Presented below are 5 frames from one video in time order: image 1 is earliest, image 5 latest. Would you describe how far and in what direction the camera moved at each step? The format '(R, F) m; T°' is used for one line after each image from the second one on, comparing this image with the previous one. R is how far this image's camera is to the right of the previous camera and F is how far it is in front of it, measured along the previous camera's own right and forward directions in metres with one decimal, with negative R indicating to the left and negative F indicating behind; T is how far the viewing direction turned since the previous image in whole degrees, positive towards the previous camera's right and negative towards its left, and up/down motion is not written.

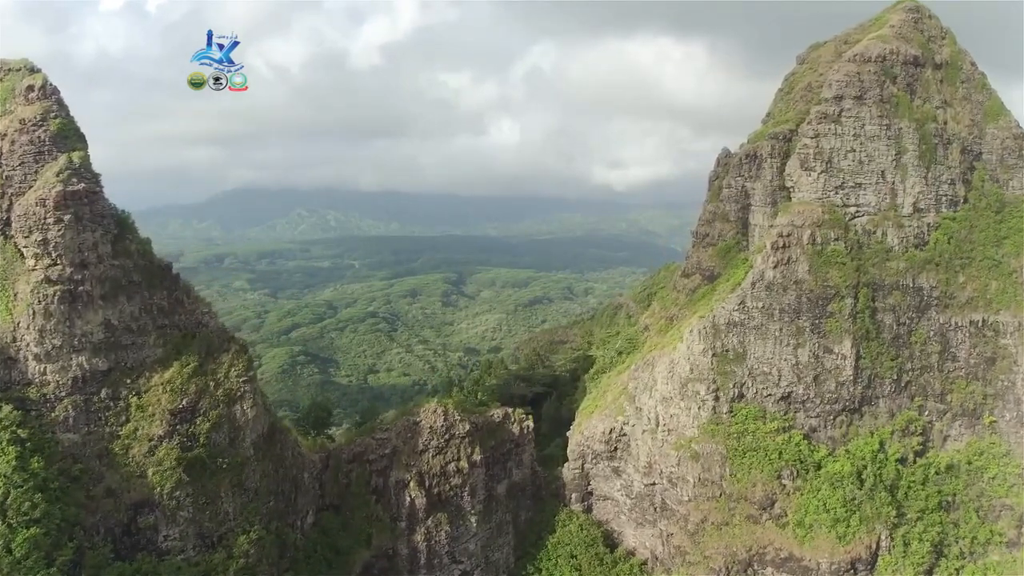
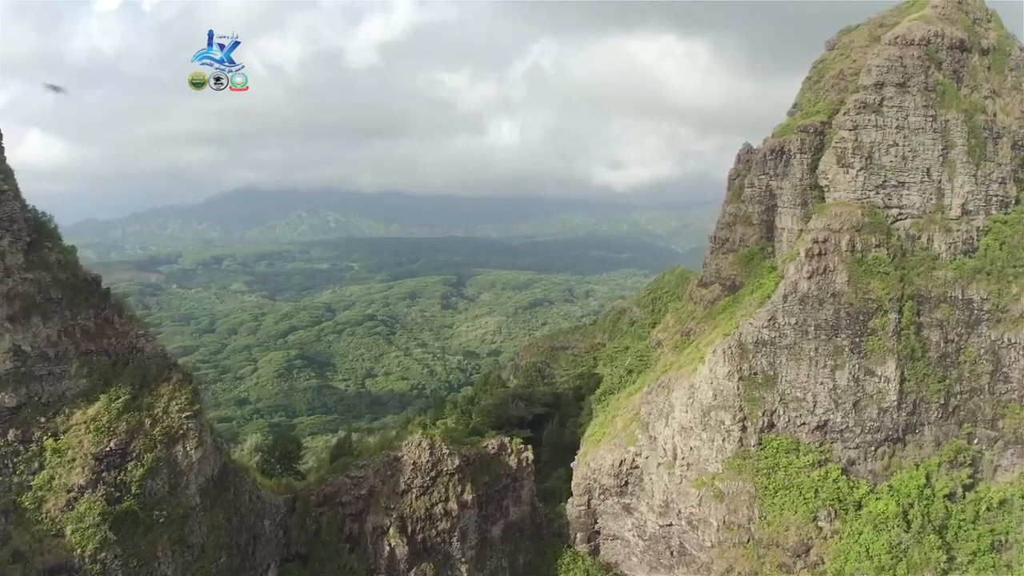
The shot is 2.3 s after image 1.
(+0.1, +2.8) m; 0°
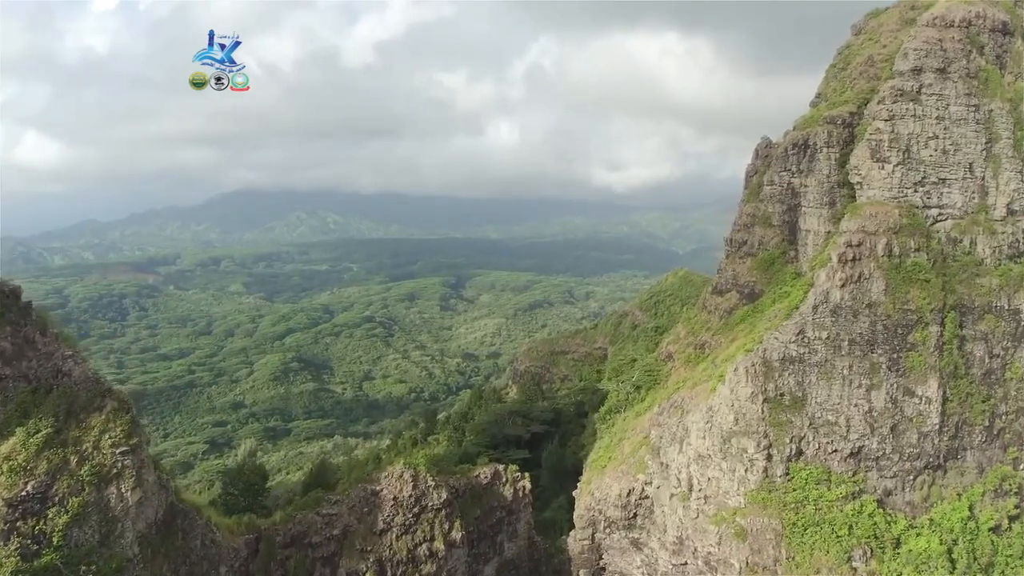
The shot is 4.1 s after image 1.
(+0.1, +2.2) m; 0°
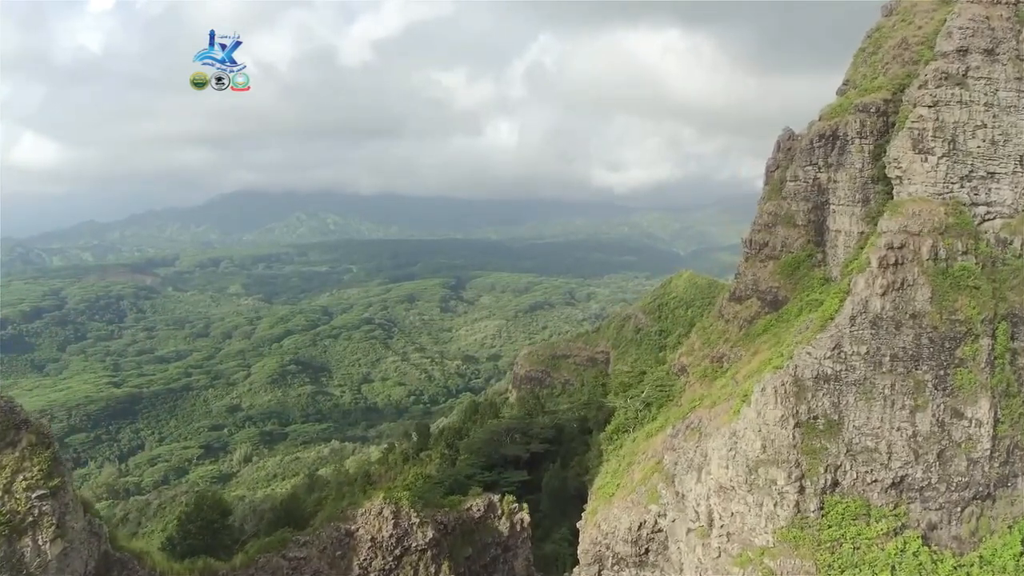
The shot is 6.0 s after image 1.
(+0.1, +2.0) m; 0°
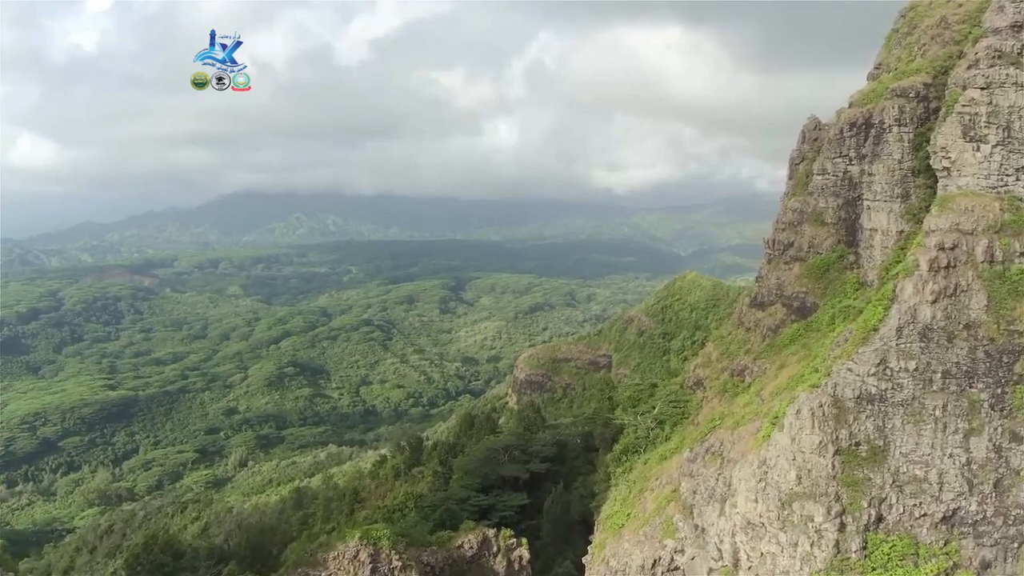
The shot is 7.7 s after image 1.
(+0.1, +1.9) m; 0°
